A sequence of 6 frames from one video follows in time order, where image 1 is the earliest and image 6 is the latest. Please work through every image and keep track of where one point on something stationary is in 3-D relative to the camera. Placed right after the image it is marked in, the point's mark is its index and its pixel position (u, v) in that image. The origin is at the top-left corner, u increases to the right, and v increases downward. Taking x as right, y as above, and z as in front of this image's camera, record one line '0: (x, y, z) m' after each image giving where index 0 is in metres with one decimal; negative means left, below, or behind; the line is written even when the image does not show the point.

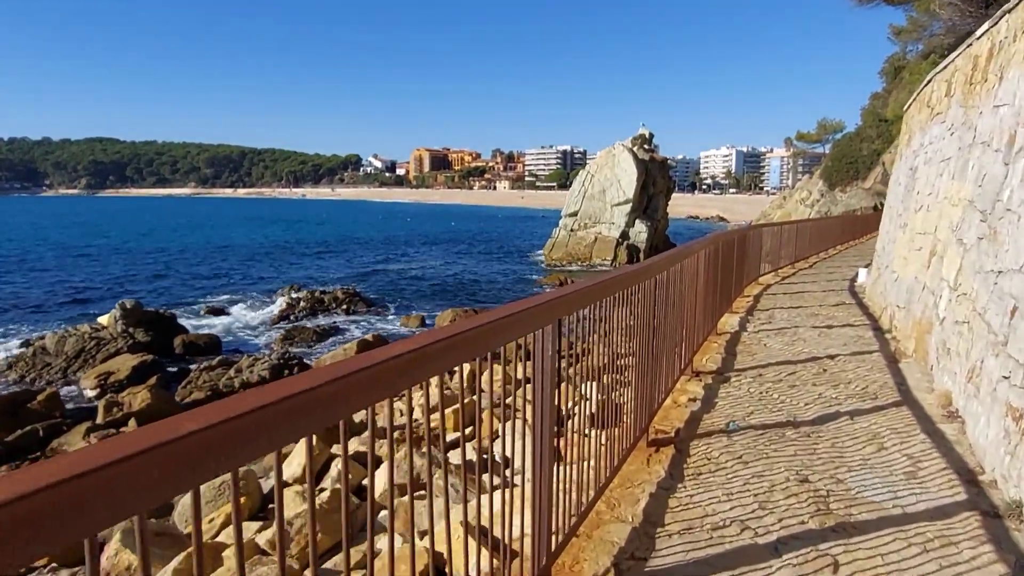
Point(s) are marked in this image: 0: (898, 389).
0: (+3.1, -0.8, +5.9) m
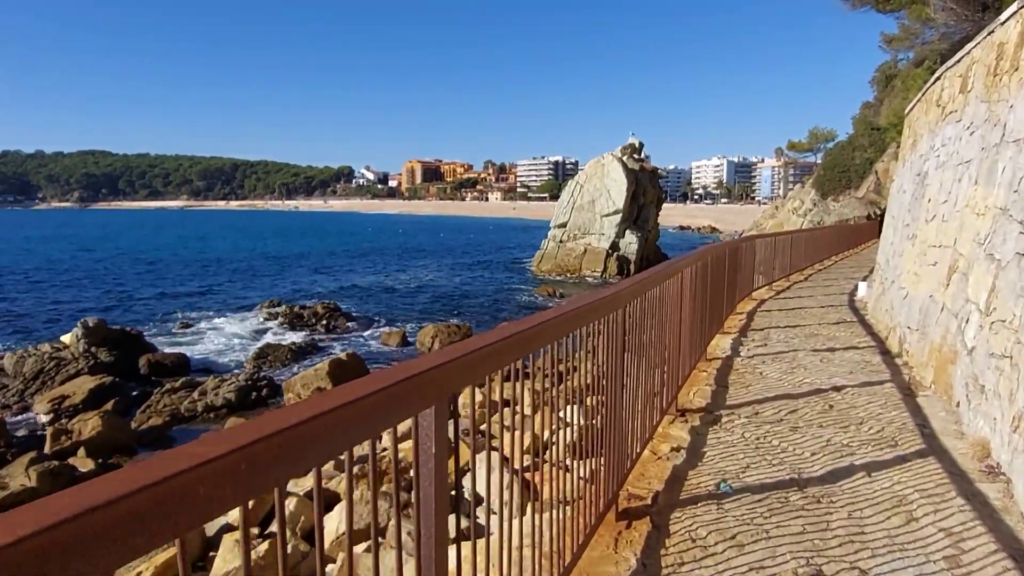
0: (+2.7, -1.0, +5.0) m
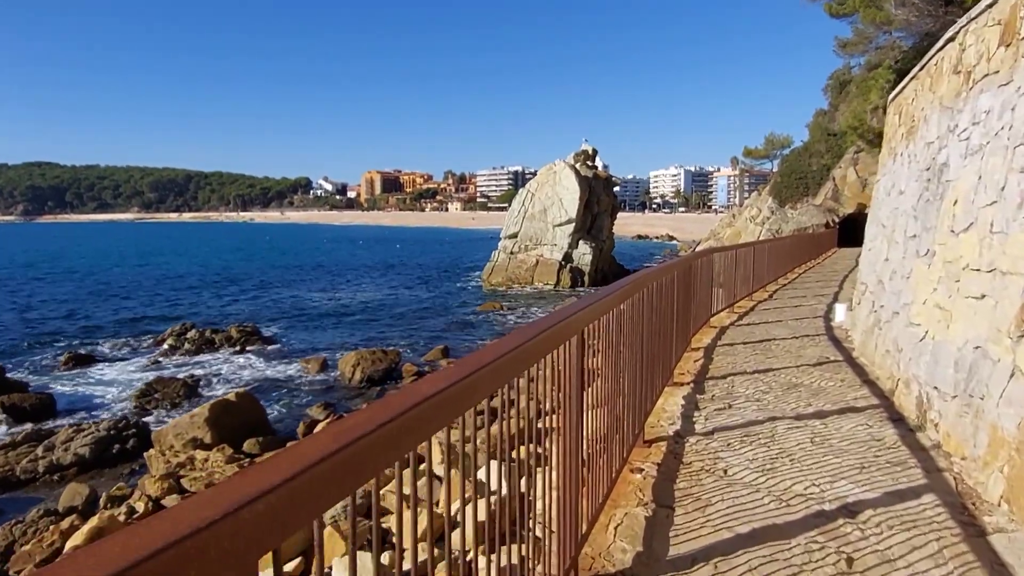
0: (+1.8, -1.2, +2.5) m
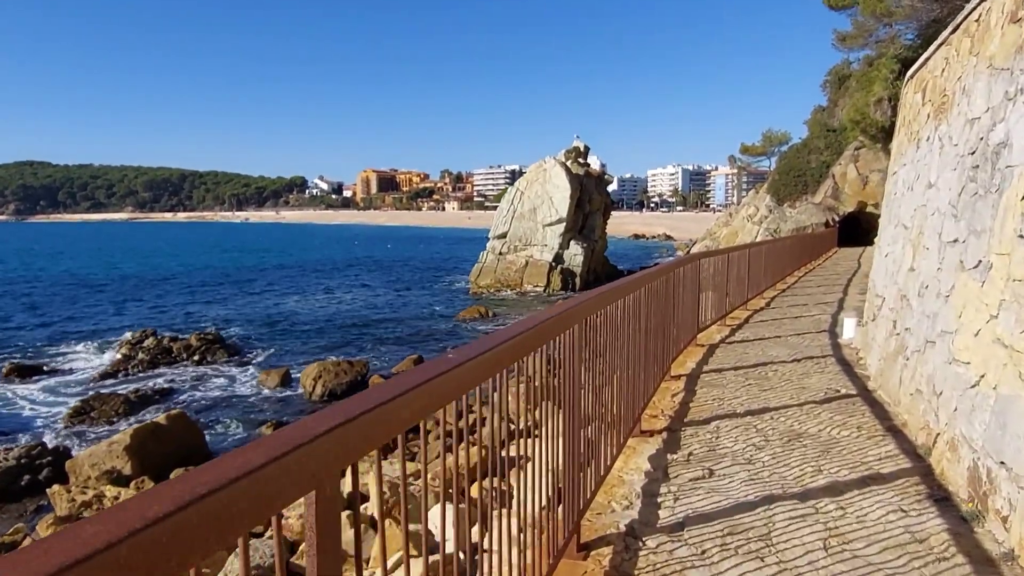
0: (+1.2, -1.4, +0.9) m
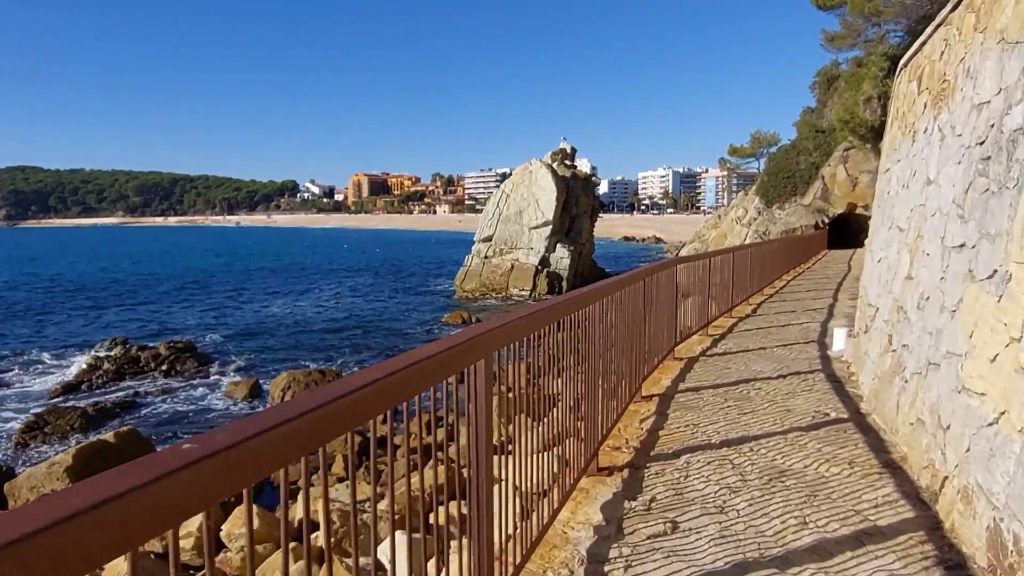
0: (+0.9, -1.5, +0.1) m
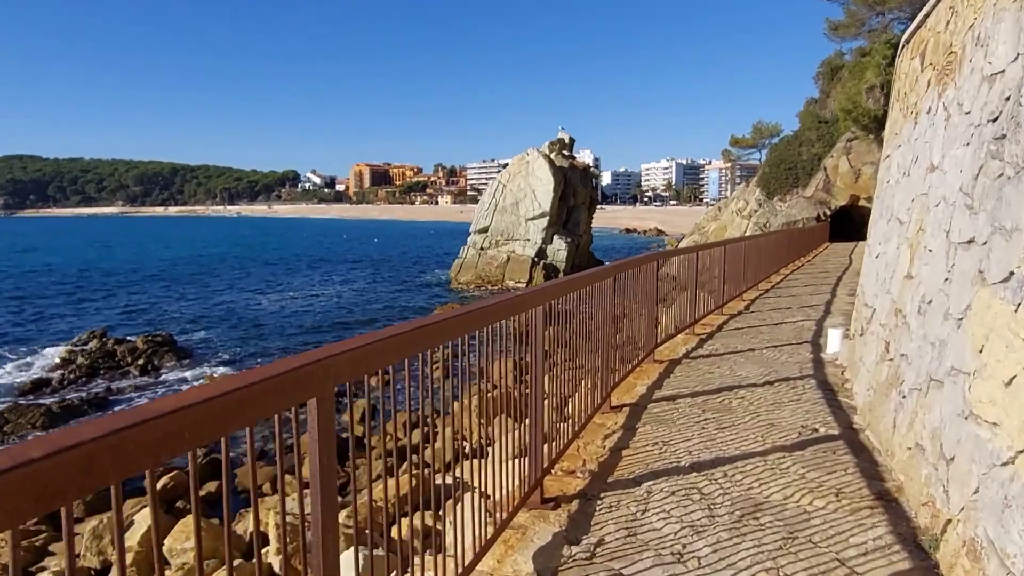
0: (+0.5, -1.5, -0.5) m
